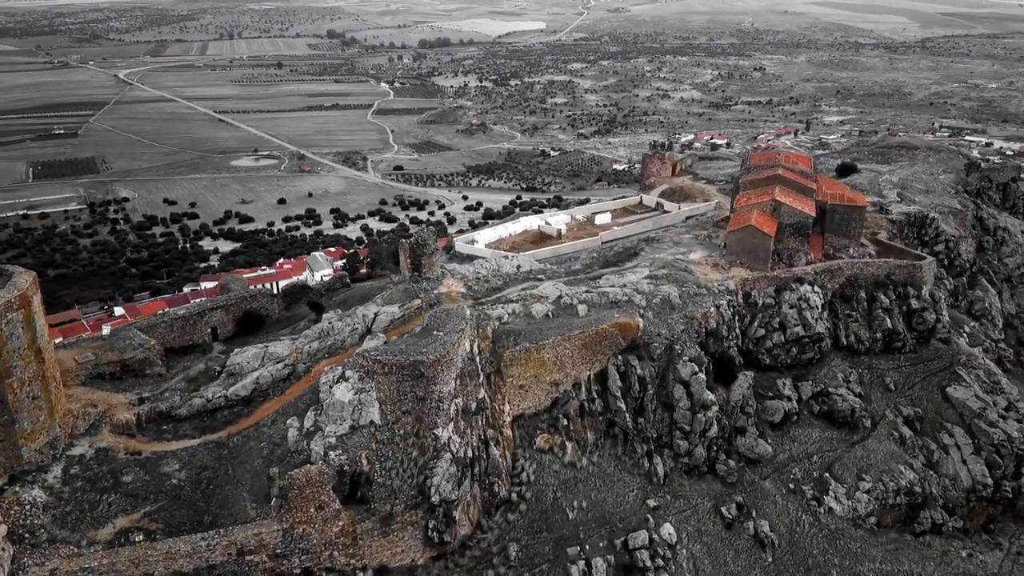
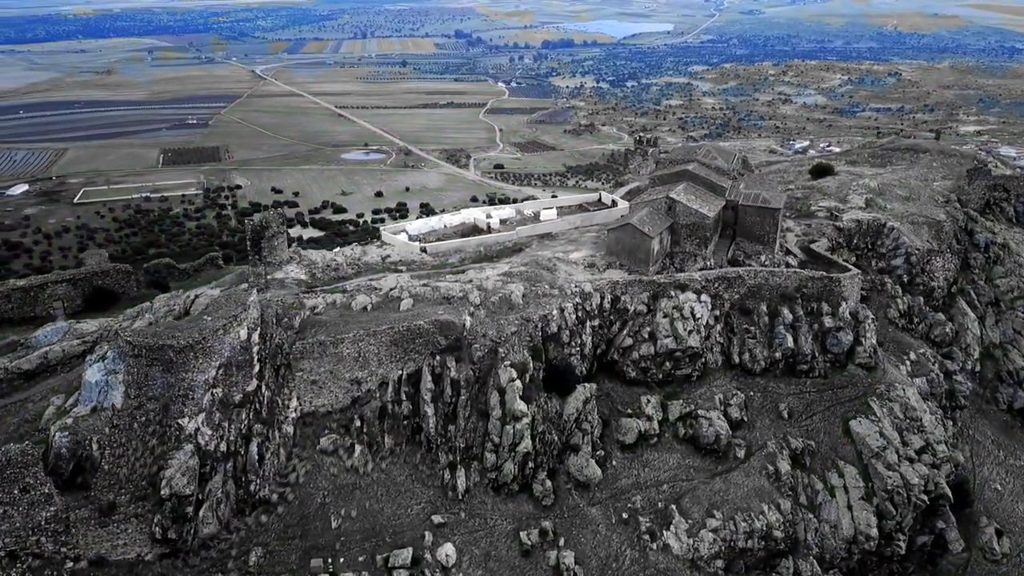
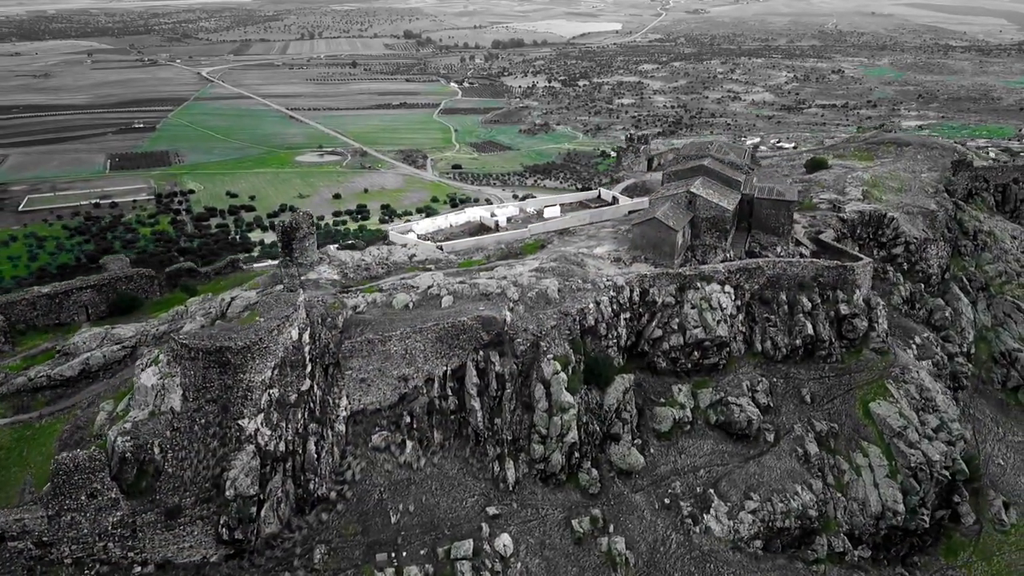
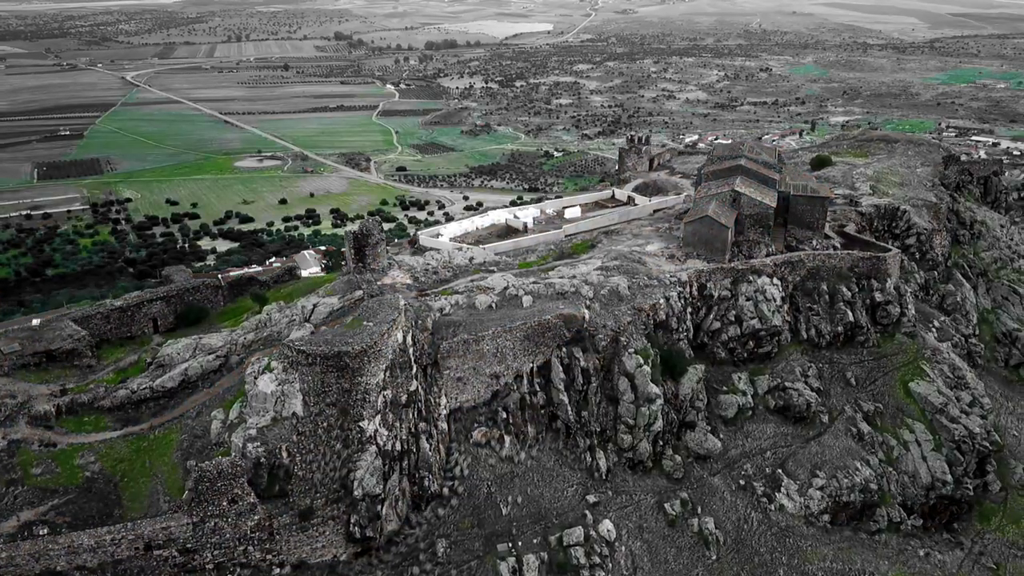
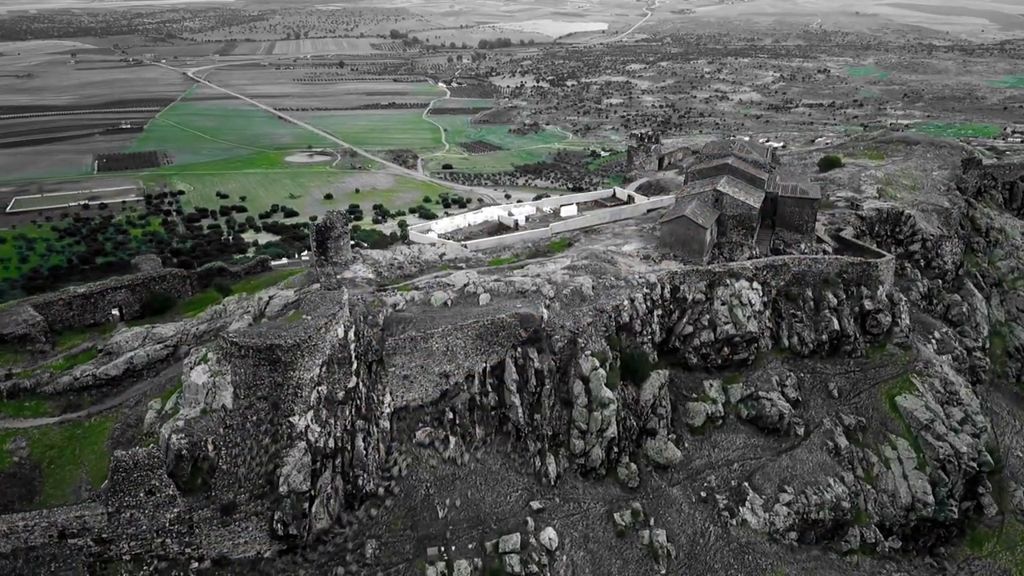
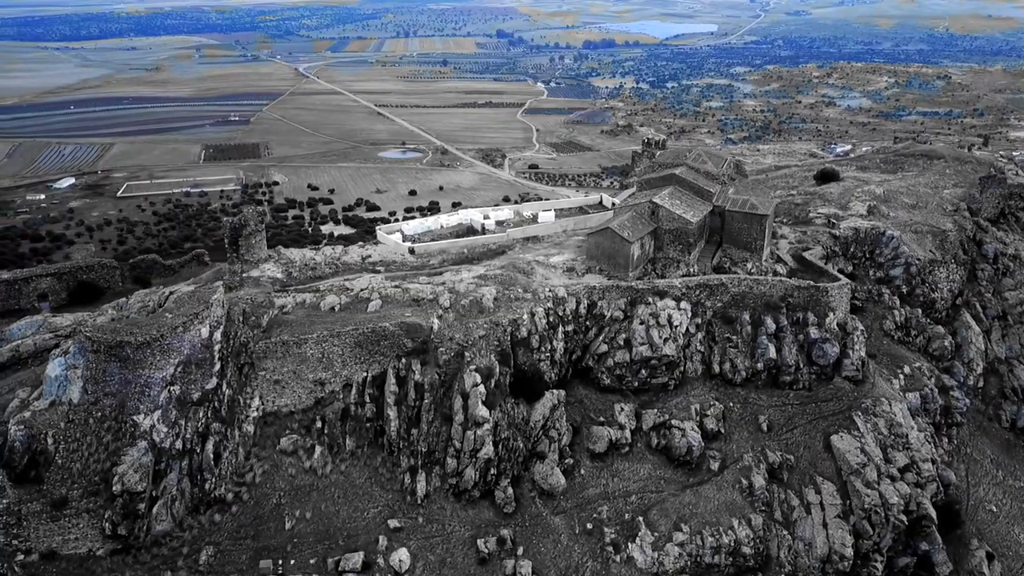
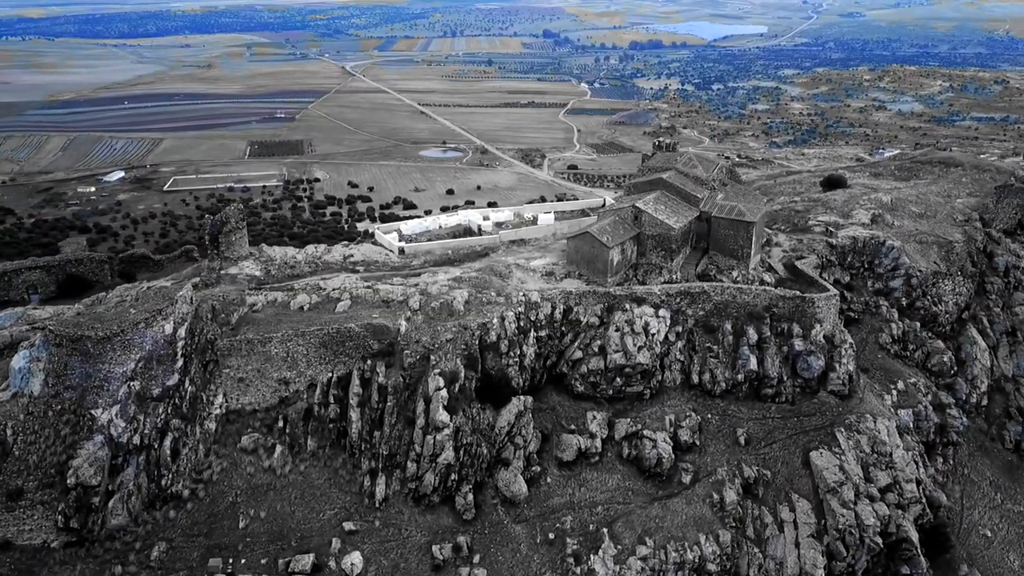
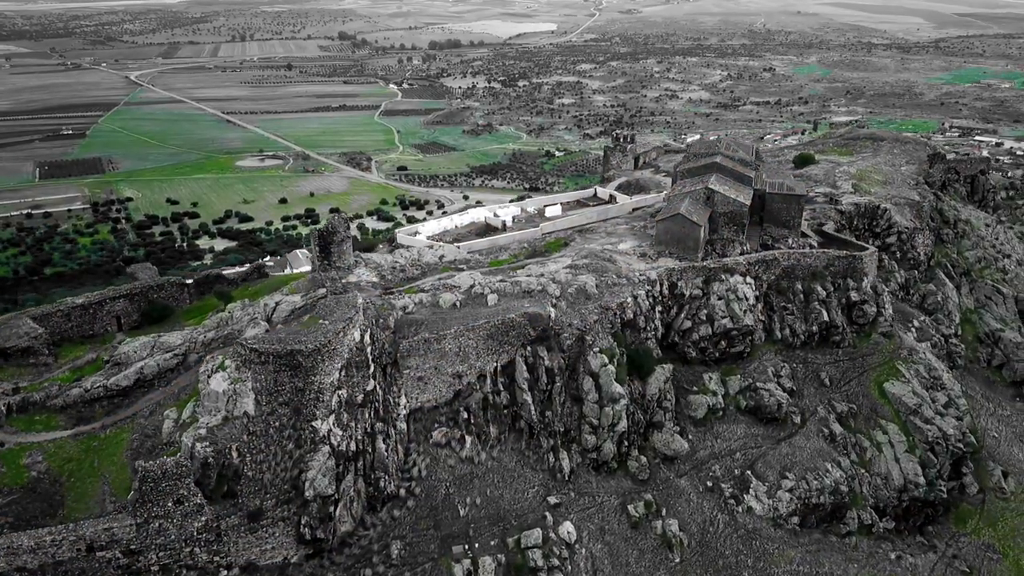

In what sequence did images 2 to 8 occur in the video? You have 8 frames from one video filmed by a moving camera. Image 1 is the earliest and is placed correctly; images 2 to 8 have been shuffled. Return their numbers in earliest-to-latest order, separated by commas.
4, 8, 5, 3, 2, 6, 7
